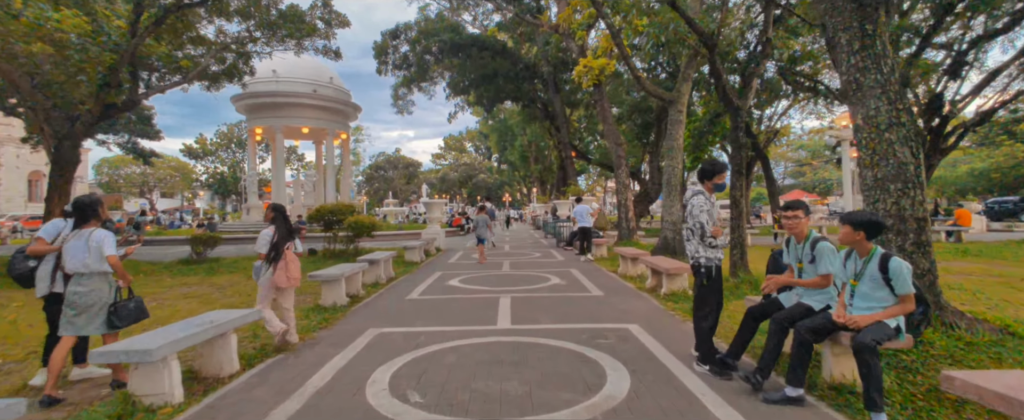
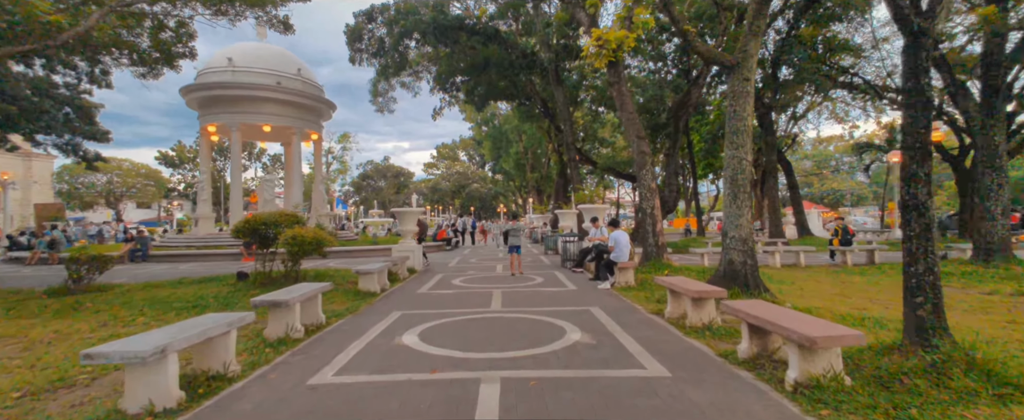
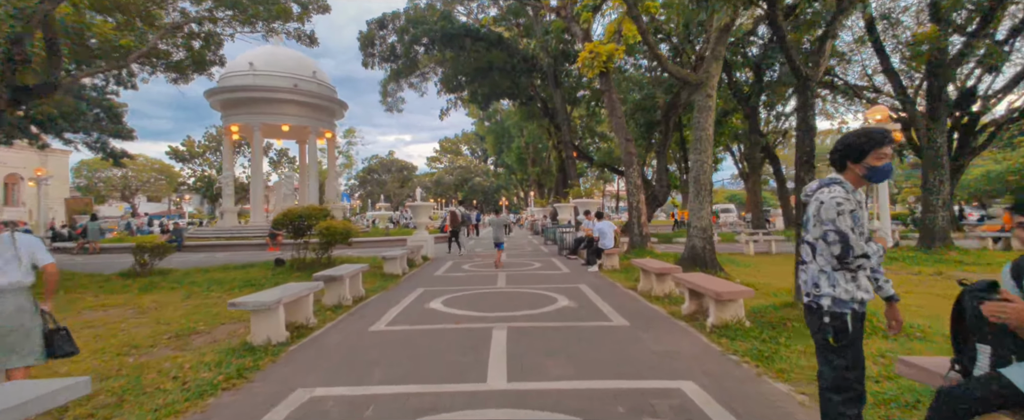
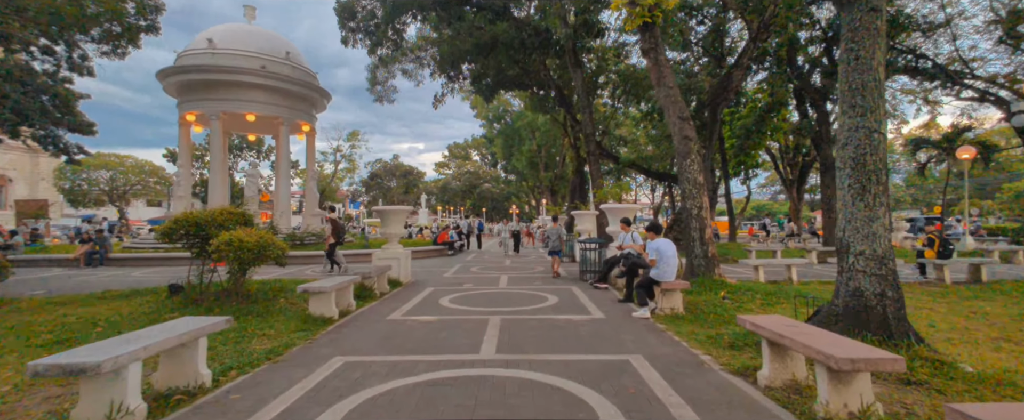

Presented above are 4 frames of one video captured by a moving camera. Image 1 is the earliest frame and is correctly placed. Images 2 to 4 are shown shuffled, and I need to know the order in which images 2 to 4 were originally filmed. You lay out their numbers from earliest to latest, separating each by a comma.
3, 2, 4
